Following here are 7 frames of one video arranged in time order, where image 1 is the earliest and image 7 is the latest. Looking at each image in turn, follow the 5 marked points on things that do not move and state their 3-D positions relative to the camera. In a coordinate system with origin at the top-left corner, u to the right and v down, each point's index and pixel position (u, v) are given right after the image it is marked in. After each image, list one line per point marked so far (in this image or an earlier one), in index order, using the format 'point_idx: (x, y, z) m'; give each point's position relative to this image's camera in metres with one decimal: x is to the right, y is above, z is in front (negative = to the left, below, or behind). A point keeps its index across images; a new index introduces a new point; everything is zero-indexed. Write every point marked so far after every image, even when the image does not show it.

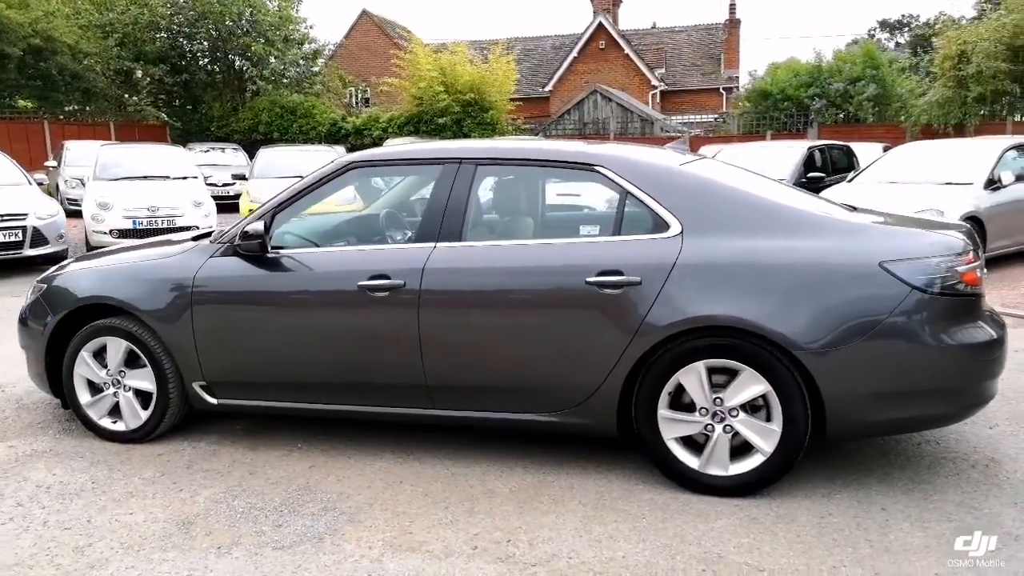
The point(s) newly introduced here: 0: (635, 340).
0: (+0.6, -0.2, +3.6) m
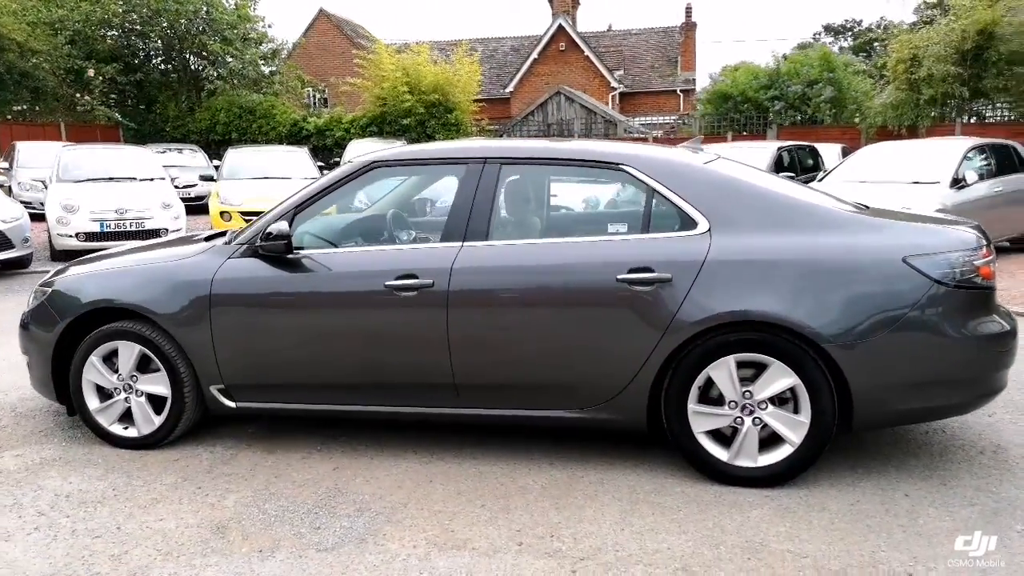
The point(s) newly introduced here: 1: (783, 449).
0: (+0.7, -0.2, +3.7) m
1: (+1.3, -0.8, +3.7) m
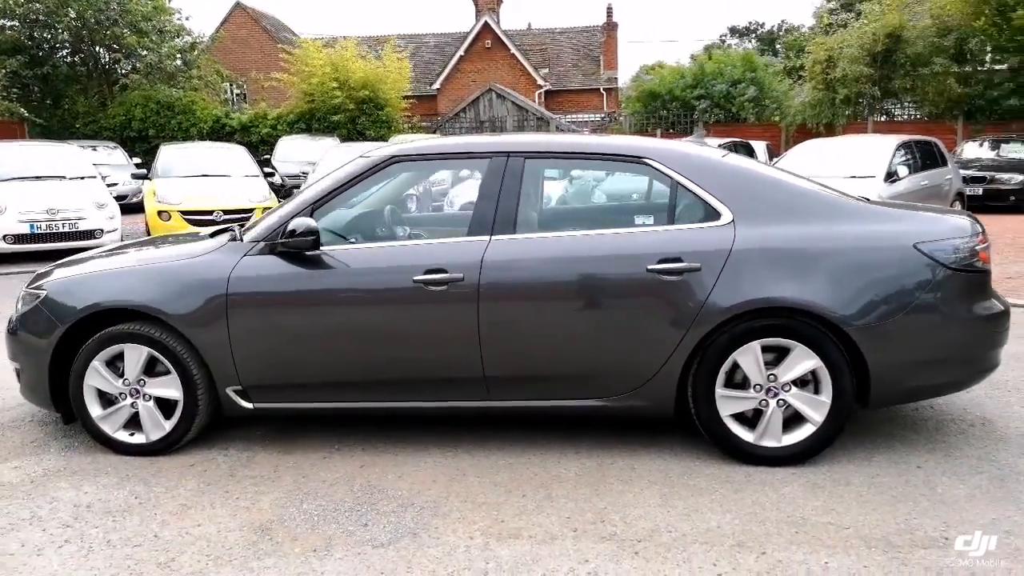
0: (+0.9, -0.2, +3.8) m
1: (+1.5, -0.7, +3.9) m
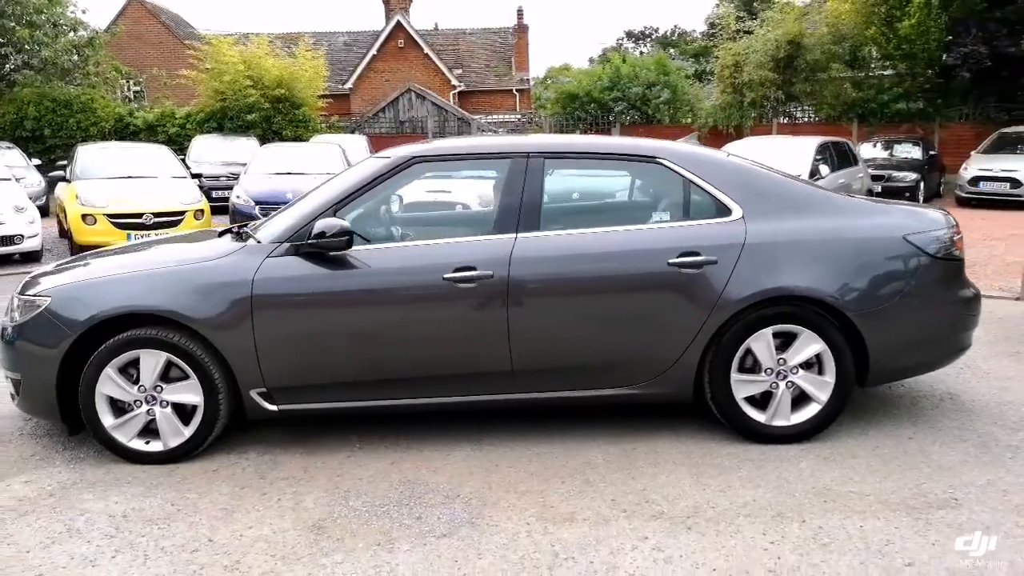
0: (+1.1, -0.1, +4.1) m
1: (+1.6, -0.6, +4.2) m
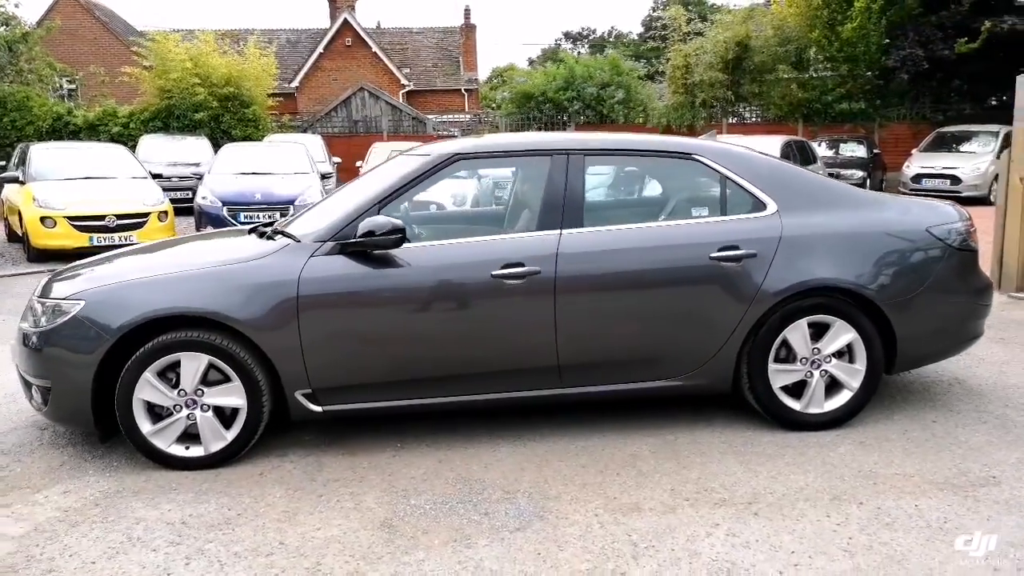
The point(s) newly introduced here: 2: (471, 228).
0: (+1.3, -0.1, +4.2) m
1: (+1.8, -0.6, +4.3) m
2: (-0.2, +0.3, +4.3) m
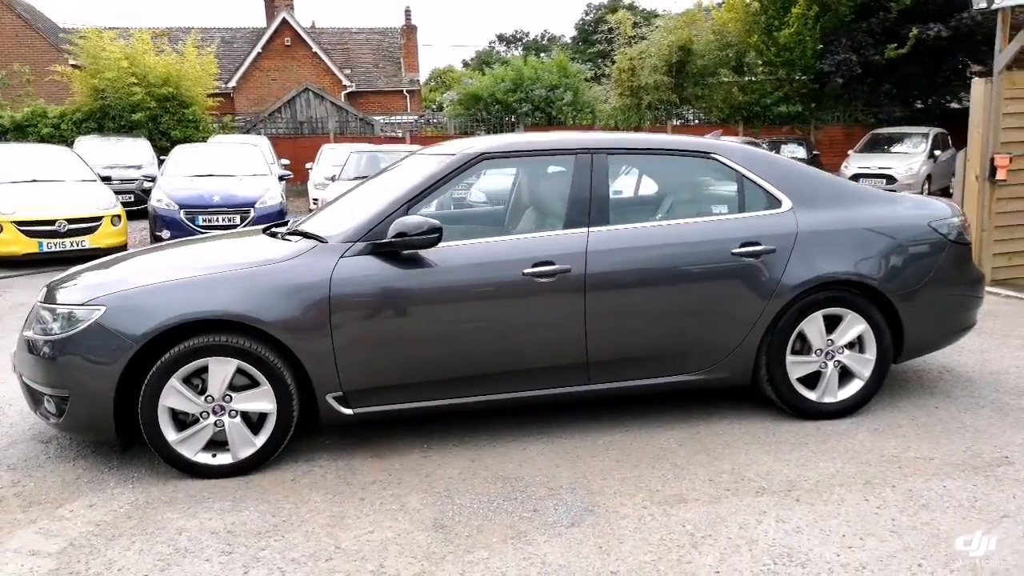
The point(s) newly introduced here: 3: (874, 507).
0: (+1.4, -0.1, +4.3) m
1: (+2.0, -0.6, +4.5) m
2: (-0.1, +0.3, +4.3) m
3: (+1.6, -1.0, +3.4) m
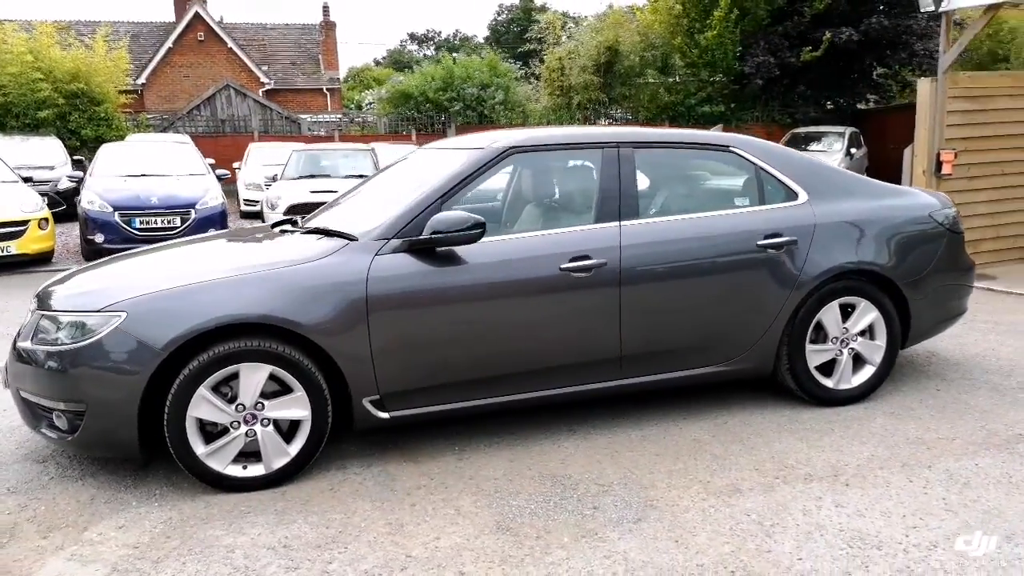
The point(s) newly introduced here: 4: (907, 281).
0: (+1.6, 0.0, +4.4) m
1: (+2.1, -0.5, +4.7) m
2: (+0.1, +0.4, +4.2) m
3: (+1.9, -0.9, +3.6) m
4: (+2.4, 0.0, +4.7) m
